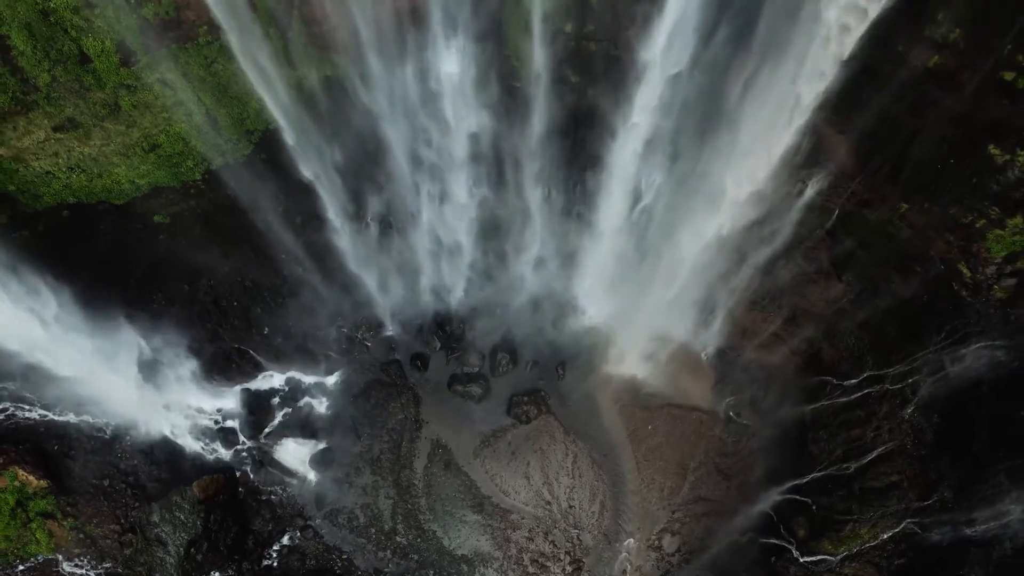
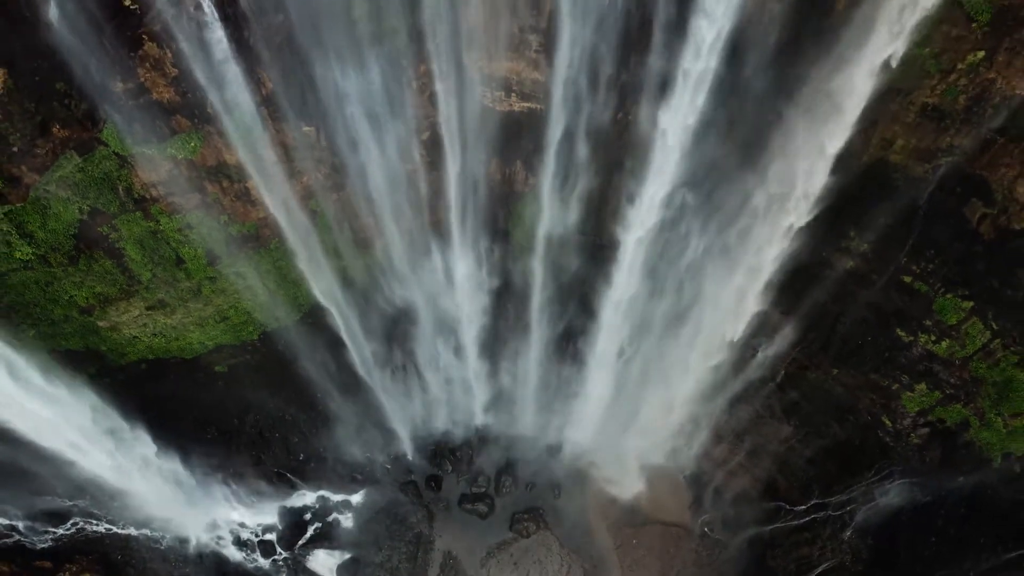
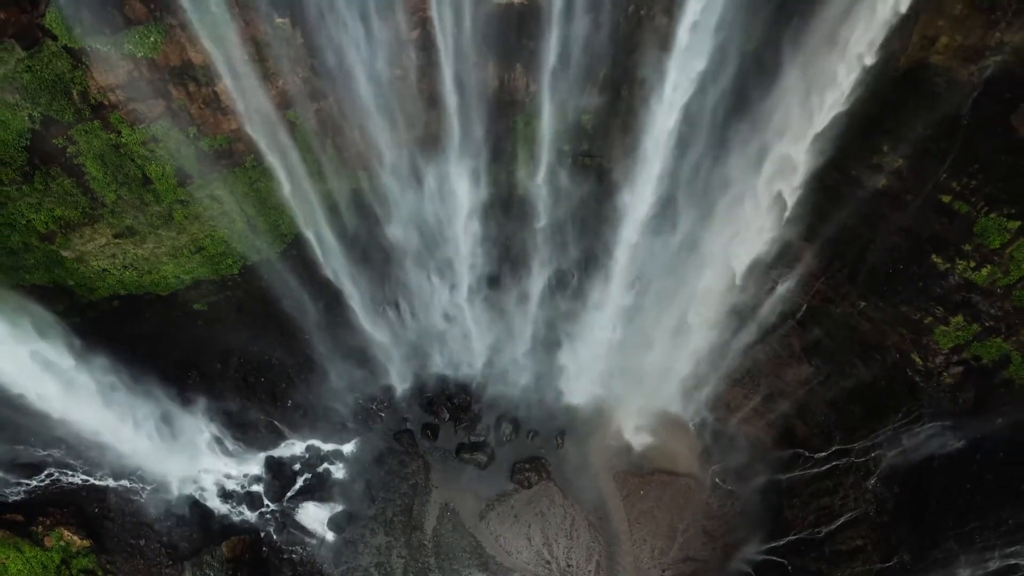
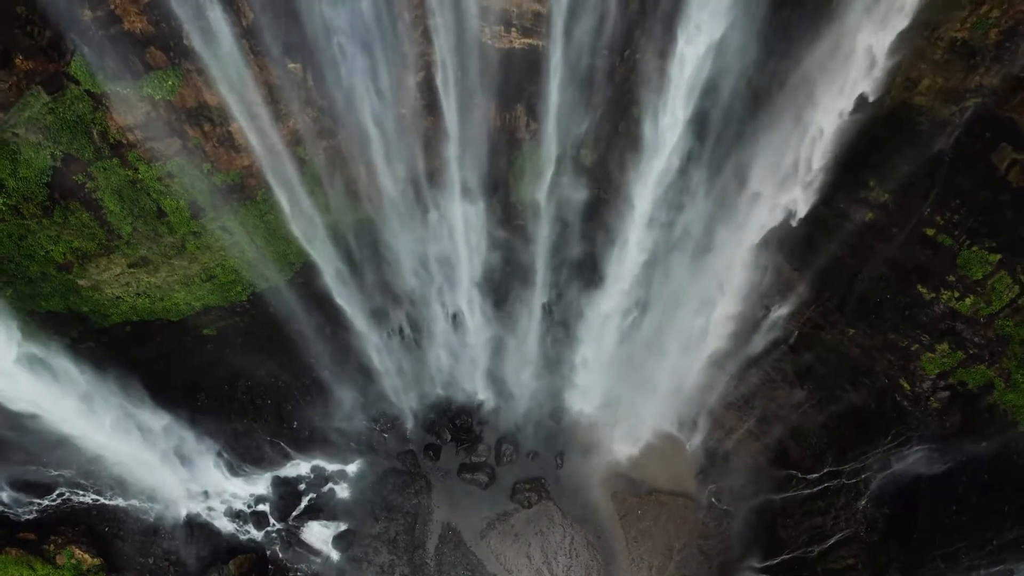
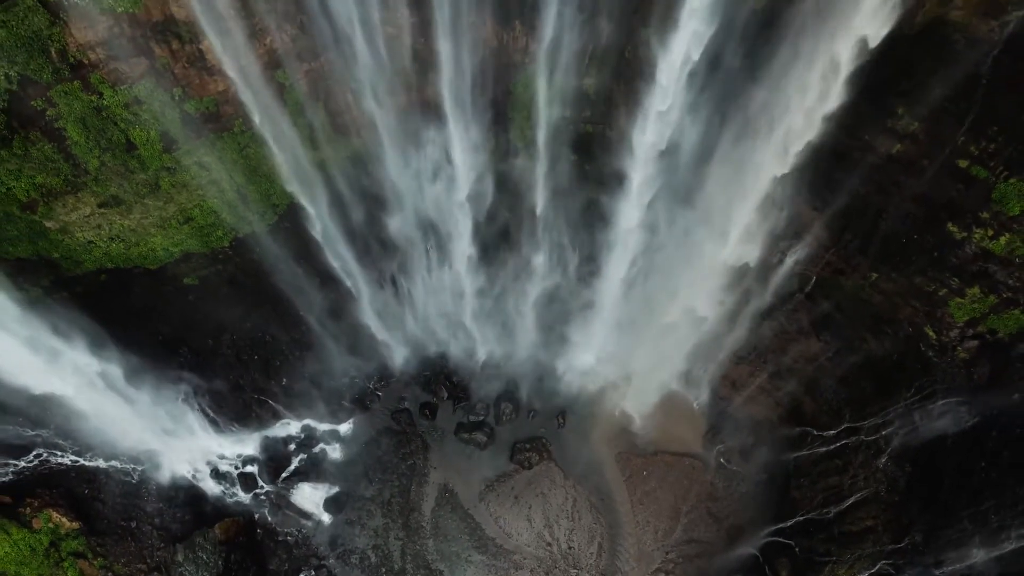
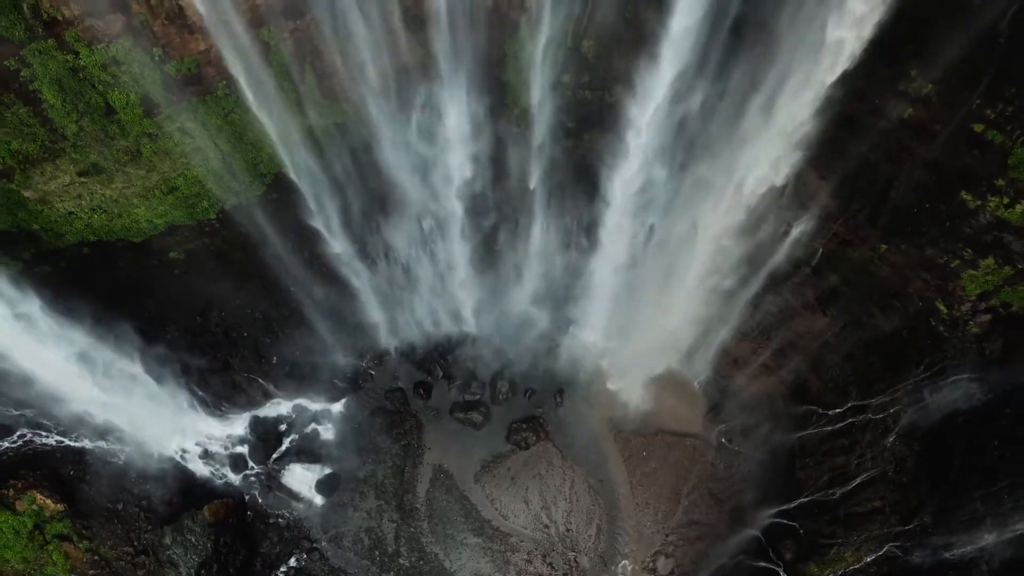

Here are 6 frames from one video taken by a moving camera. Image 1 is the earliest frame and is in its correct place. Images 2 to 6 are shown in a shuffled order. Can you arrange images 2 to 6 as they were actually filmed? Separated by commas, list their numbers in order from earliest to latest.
6, 5, 3, 4, 2
